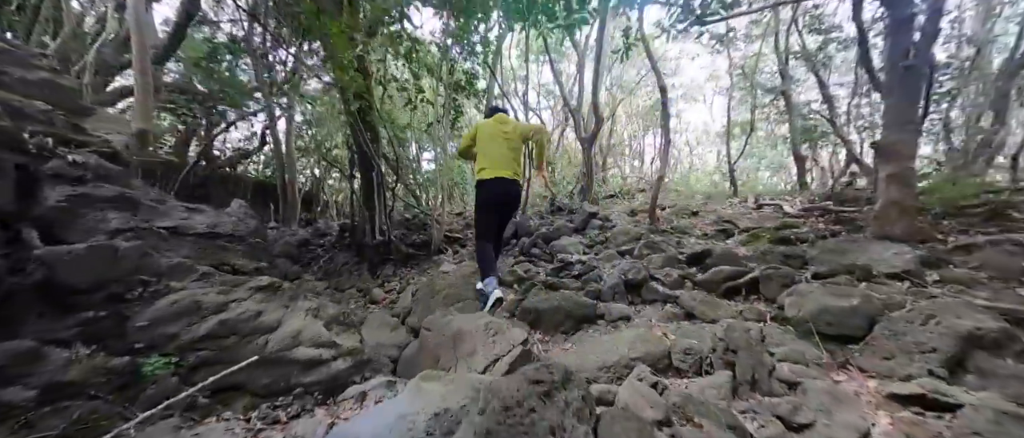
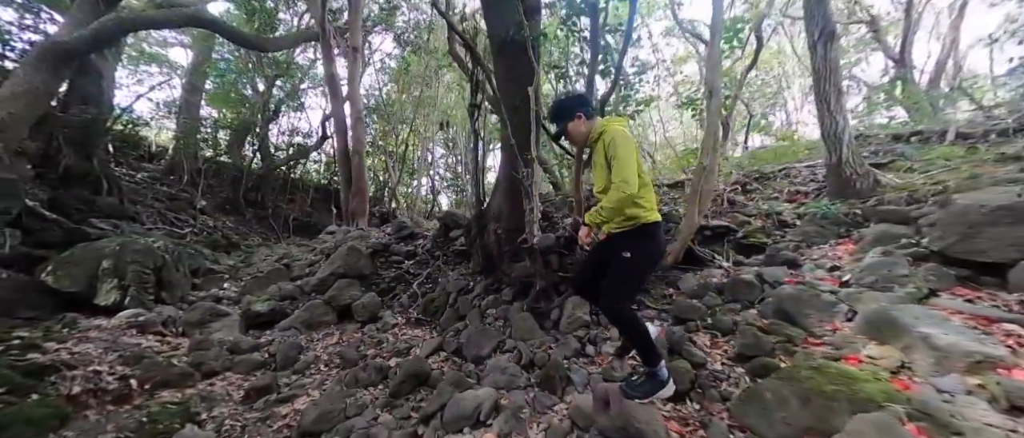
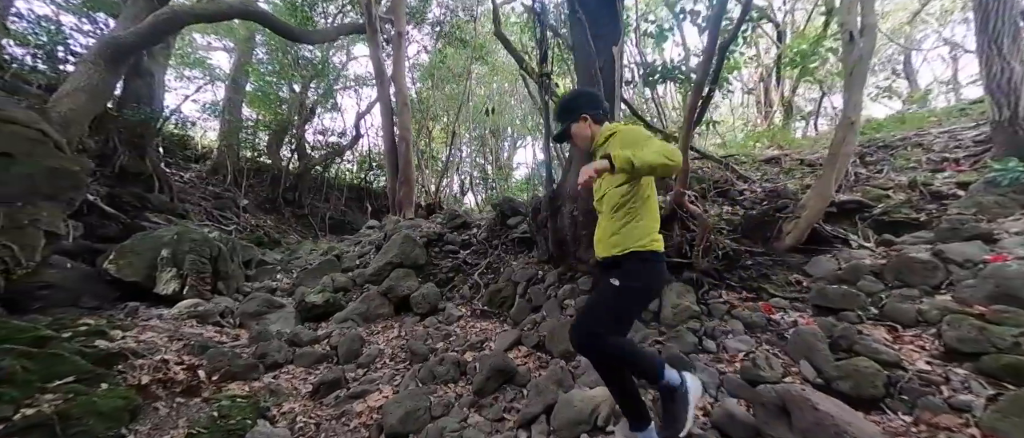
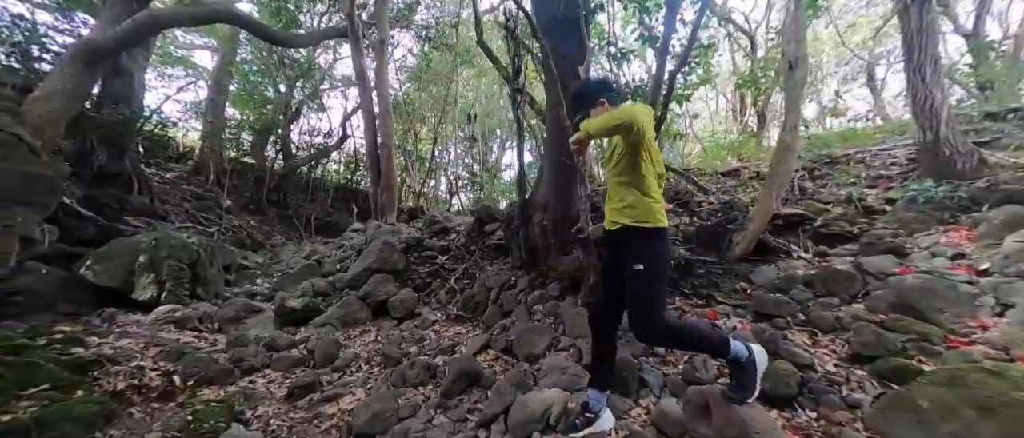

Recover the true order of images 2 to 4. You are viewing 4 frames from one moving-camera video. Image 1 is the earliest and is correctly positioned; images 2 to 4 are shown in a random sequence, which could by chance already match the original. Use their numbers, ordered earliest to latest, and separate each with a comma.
2, 4, 3
